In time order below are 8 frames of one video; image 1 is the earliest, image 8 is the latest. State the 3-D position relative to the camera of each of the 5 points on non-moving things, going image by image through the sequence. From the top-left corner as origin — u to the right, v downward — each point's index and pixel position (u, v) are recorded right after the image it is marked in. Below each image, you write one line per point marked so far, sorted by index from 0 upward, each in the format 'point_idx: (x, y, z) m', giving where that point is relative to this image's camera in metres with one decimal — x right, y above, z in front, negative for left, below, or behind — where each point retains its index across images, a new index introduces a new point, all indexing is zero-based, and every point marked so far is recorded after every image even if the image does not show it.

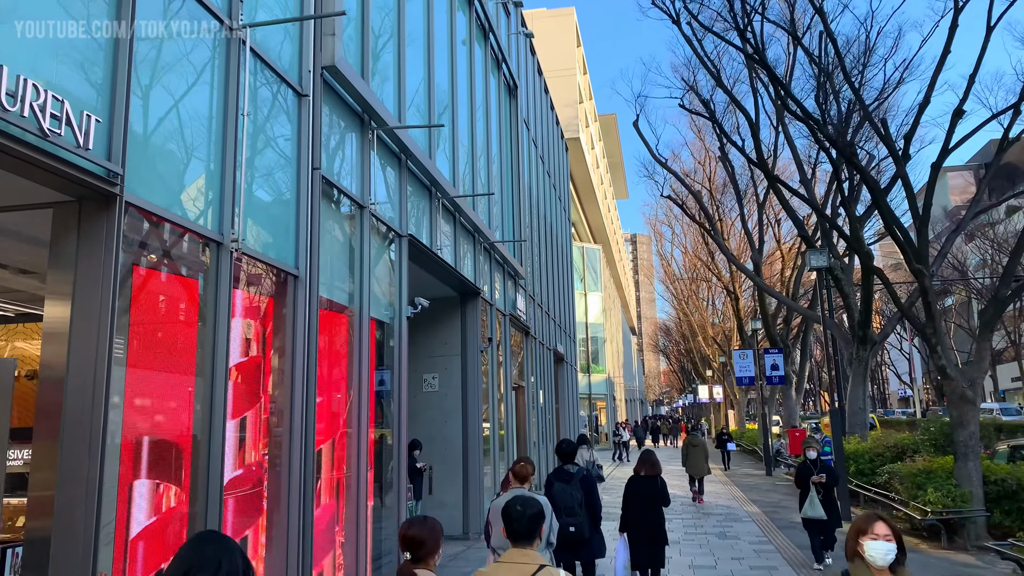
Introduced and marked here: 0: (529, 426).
0: (+0.3, -2.6, +14.7) m
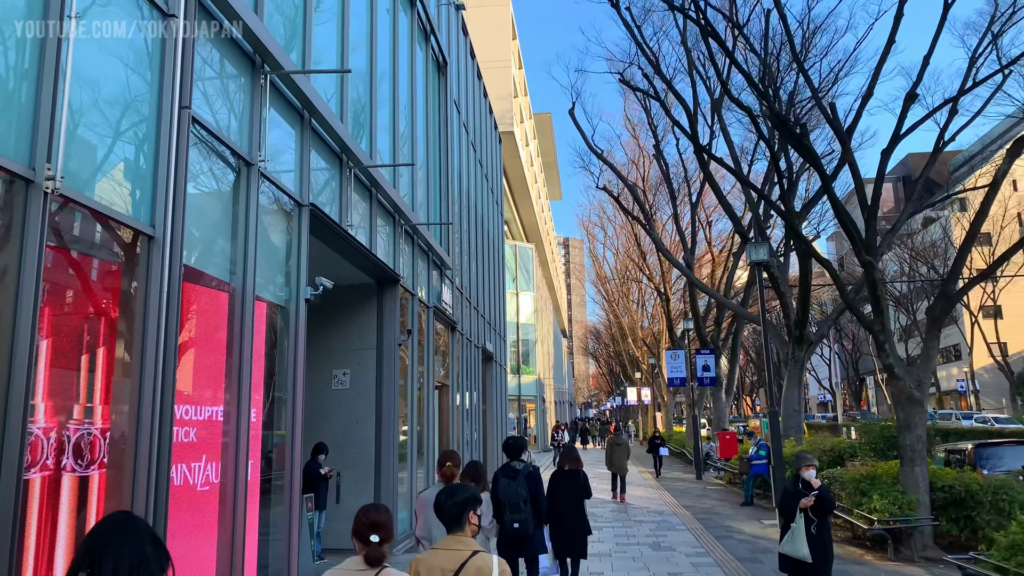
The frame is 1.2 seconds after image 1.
0: (-1.0, -2.5, +13.7) m
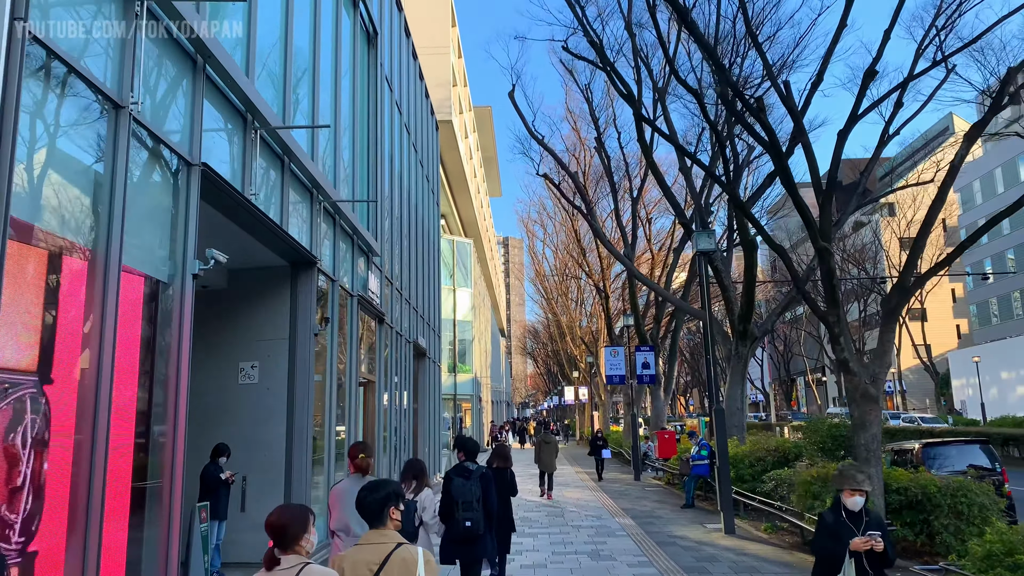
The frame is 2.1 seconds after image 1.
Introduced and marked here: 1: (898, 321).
0: (-2.2, -2.3, +12.8) m
1: (+4.3, -0.4, +8.7) m
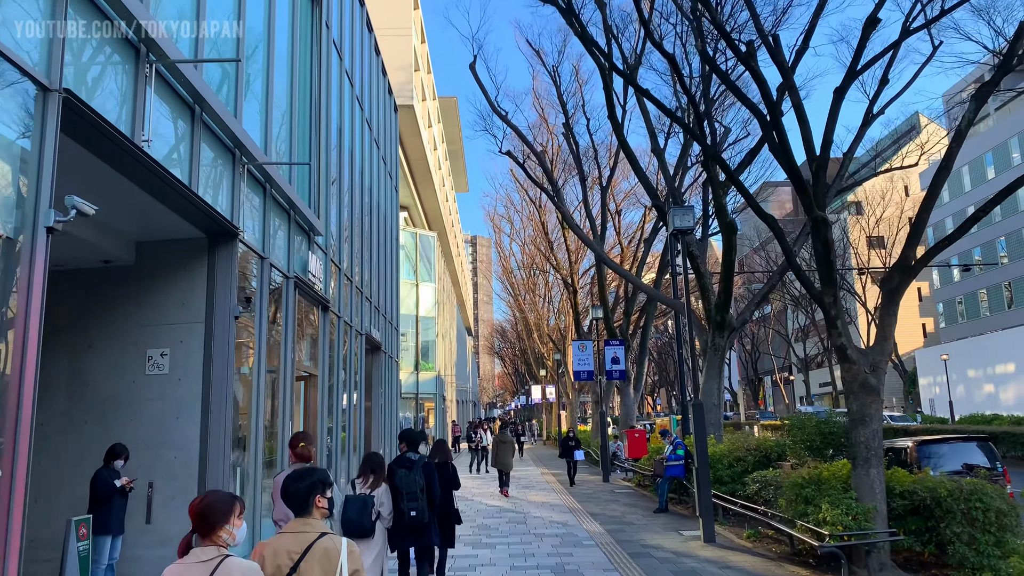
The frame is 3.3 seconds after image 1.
0: (-2.8, -2.0, +11.5) m
1: (+3.8, -0.1, +7.7) m
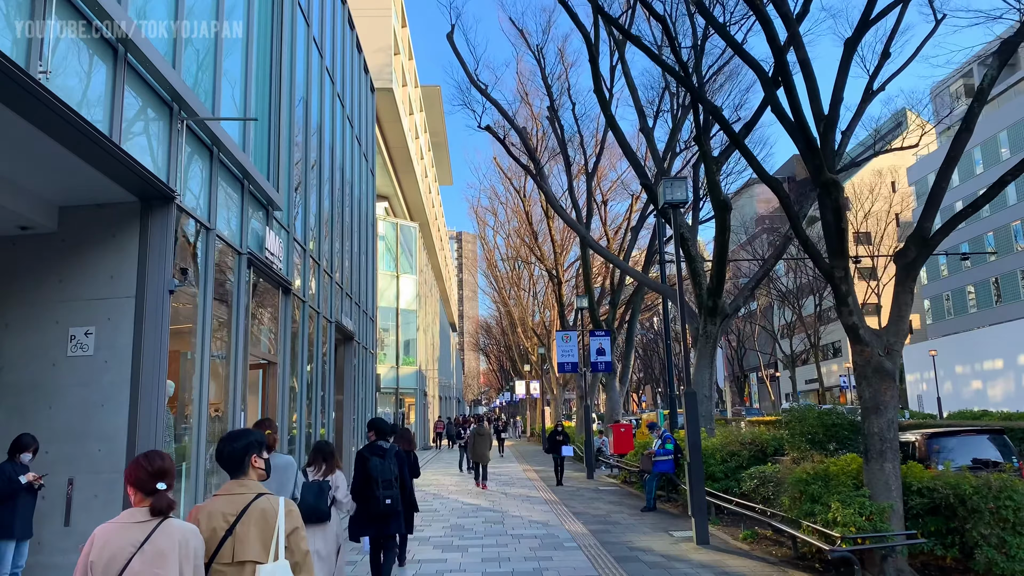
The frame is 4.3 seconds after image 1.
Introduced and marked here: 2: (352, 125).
0: (-3.1, -1.8, +10.7) m
1: (+3.6, +0.1, +6.9) m
2: (-3.6, +3.7, +17.7) m
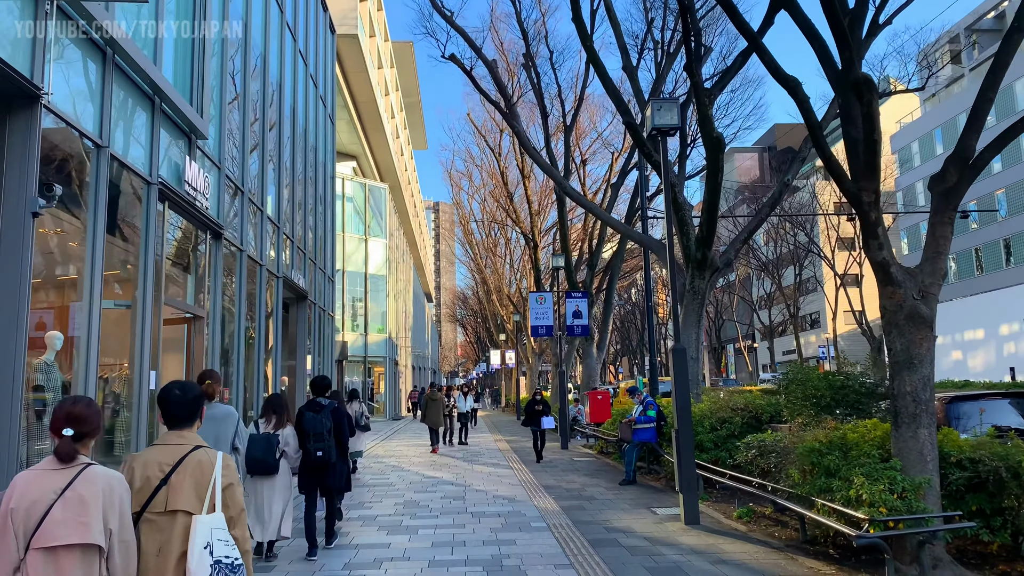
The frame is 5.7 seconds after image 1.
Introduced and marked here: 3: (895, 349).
0: (-3.5, -1.1, +9.3) m
1: (+3.2, +0.6, +5.7) m
2: (-4.2, +4.6, +16.1) m
3: (+2.7, -0.4, +5.5) m
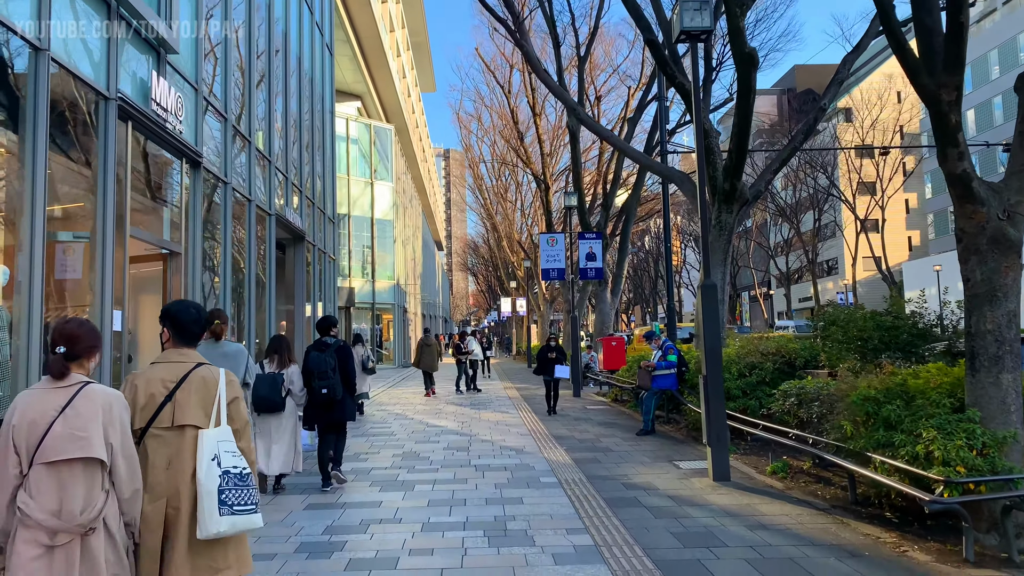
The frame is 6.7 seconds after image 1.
0: (-3.5, -0.4, +8.6) m
1: (+3.3, +1.1, +4.8) m
2: (-4.0, +5.7, +15.0) m
3: (+2.7, 0.0, +4.6) m
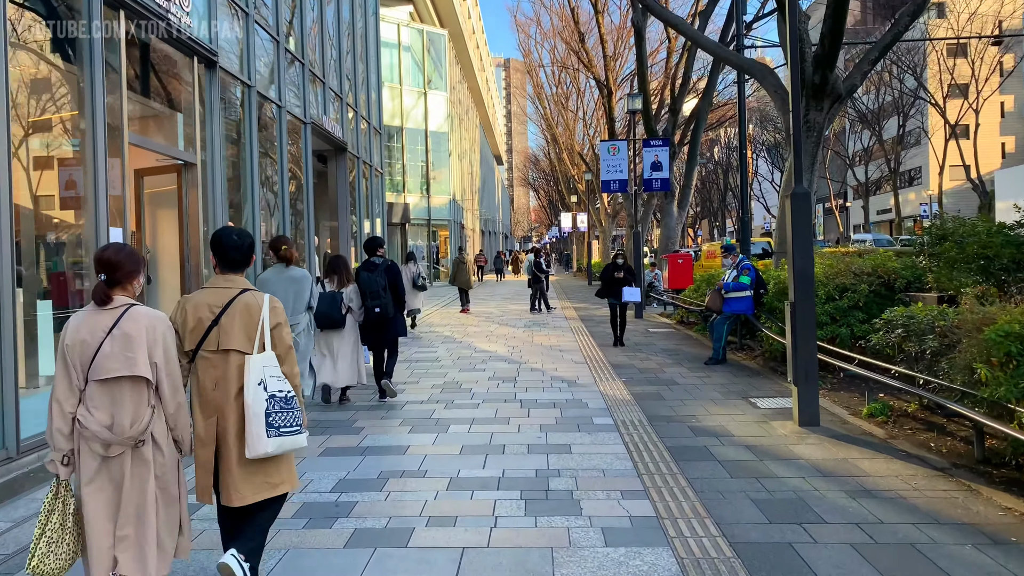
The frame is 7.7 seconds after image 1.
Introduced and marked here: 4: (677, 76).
0: (-2.9, +0.5, +7.9) m
1: (+3.5, +1.5, +3.4) m
2: (-3.0, +7.2, +13.6) m
3: (+2.9, +0.5, +3.4) m
4: (+4.2, +5.4, +19.9) m
